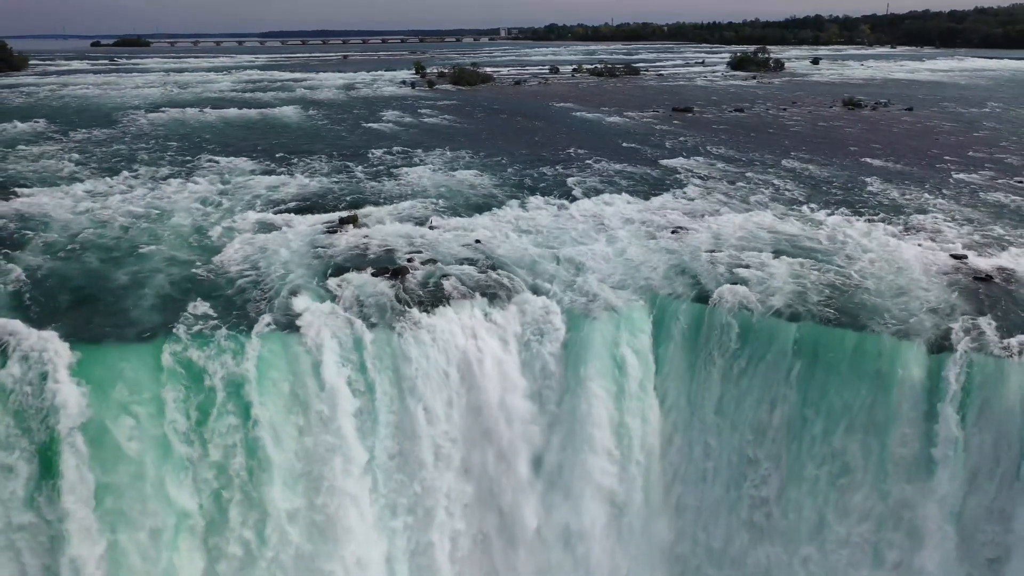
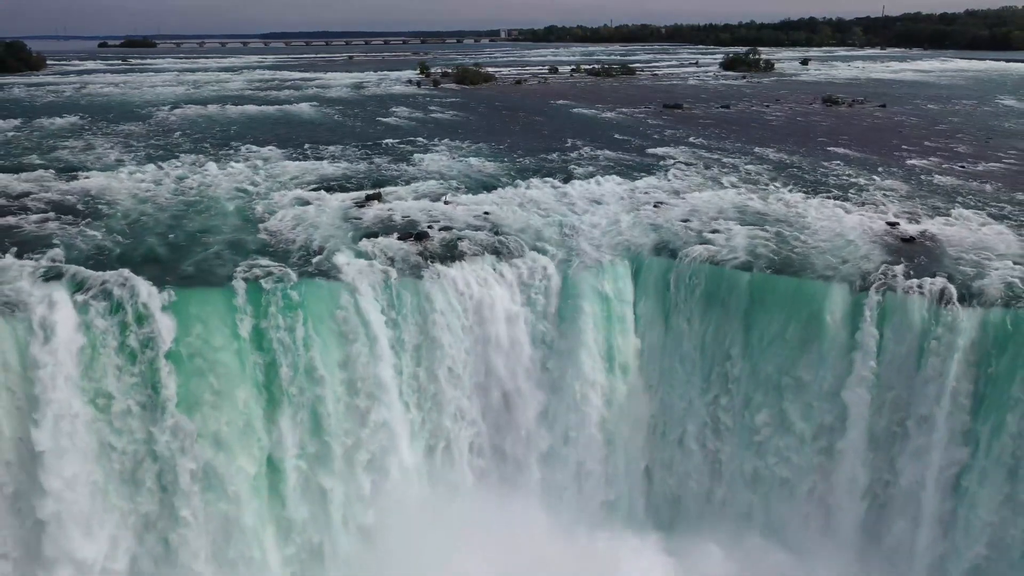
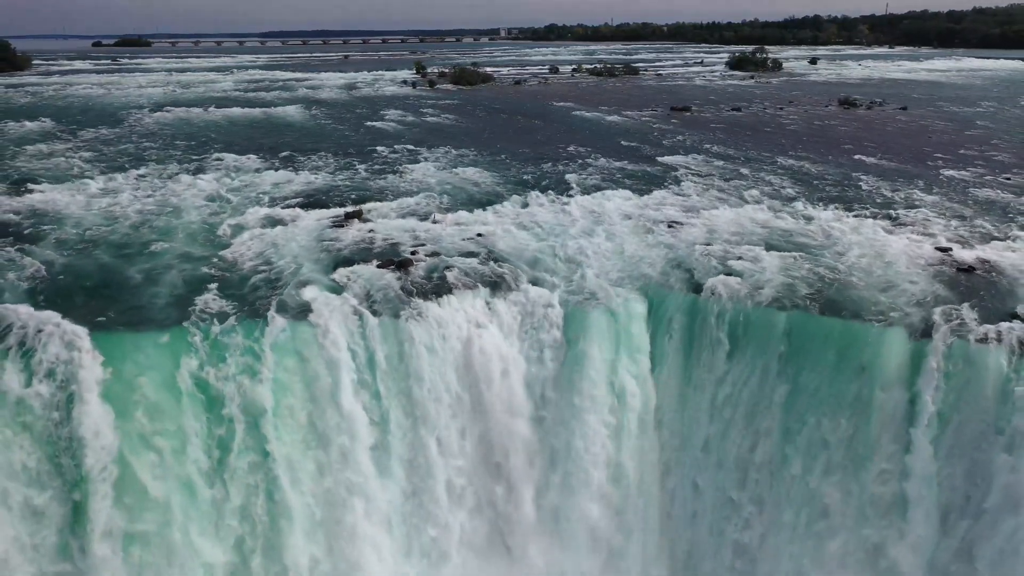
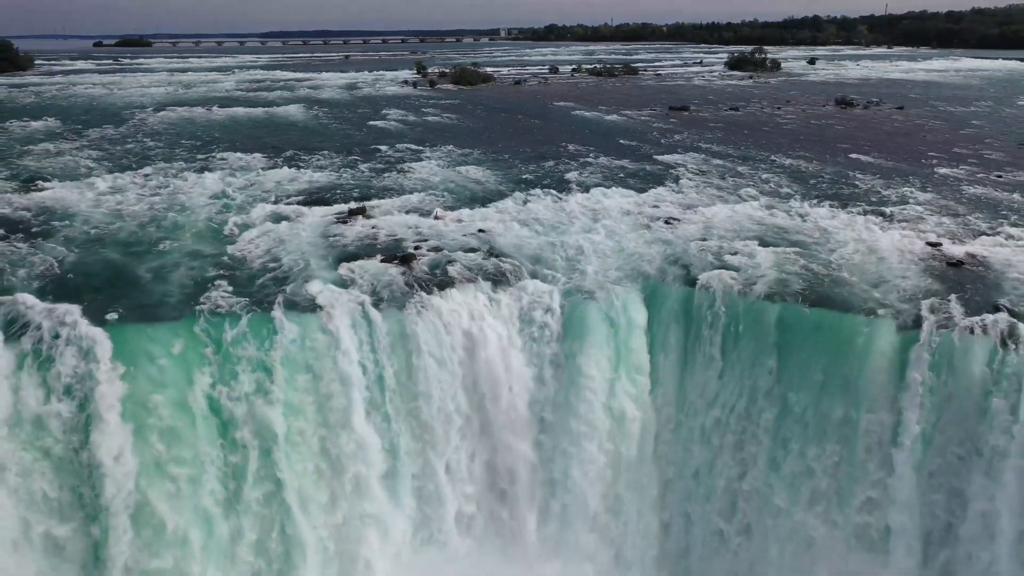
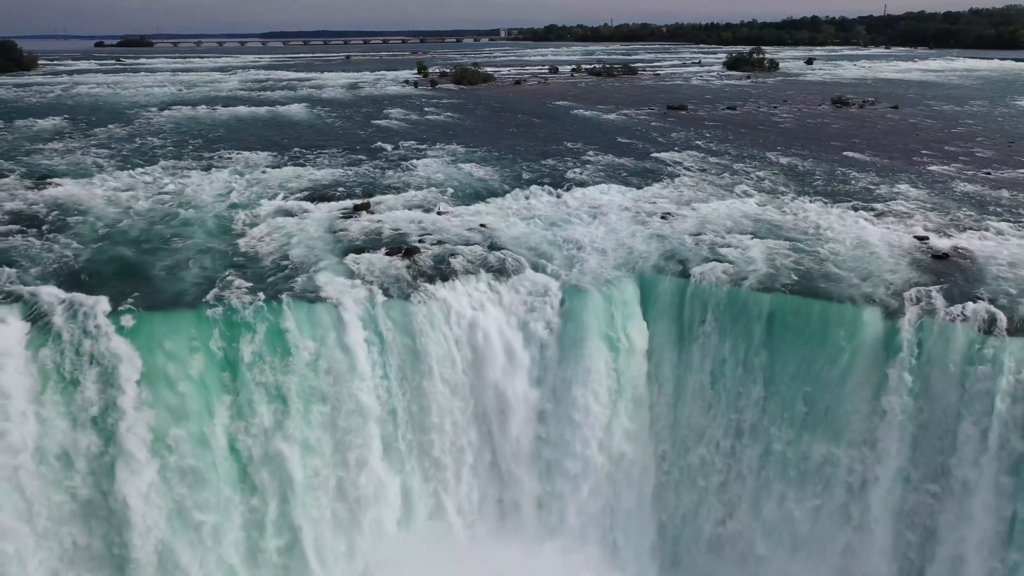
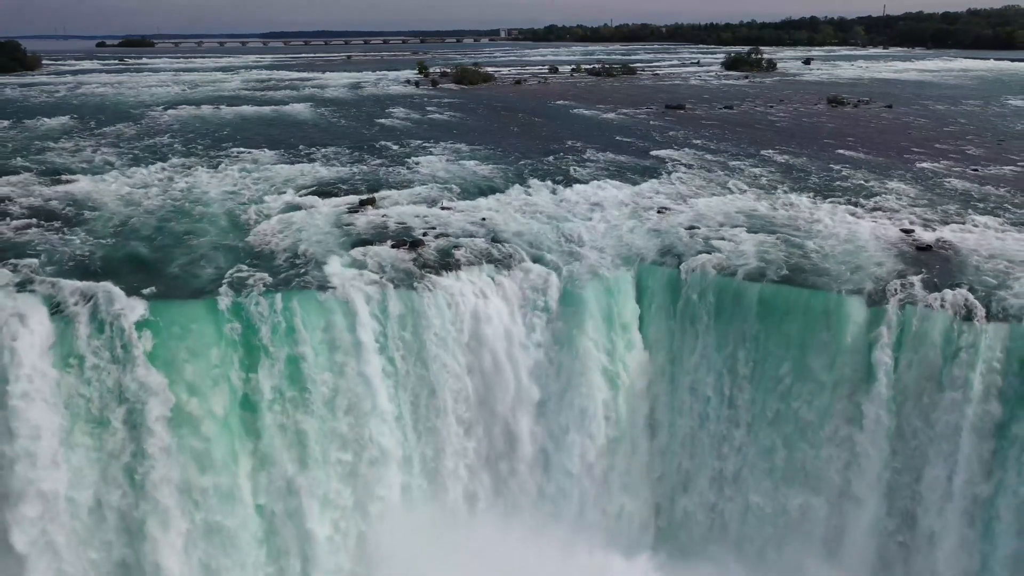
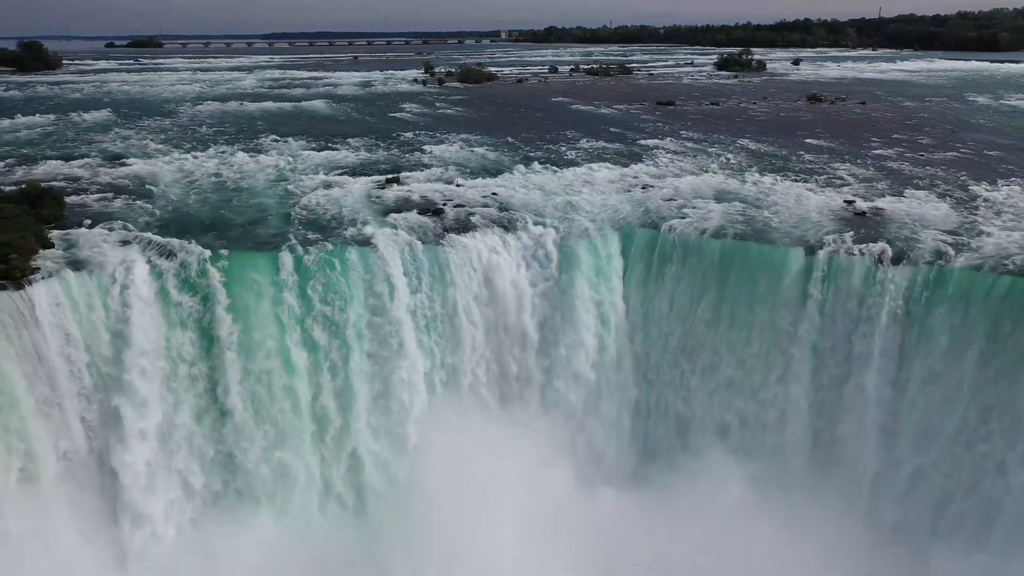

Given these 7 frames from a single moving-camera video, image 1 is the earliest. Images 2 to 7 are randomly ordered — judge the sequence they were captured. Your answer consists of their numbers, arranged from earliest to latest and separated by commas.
3, 4, 5, 6, 2, 7
